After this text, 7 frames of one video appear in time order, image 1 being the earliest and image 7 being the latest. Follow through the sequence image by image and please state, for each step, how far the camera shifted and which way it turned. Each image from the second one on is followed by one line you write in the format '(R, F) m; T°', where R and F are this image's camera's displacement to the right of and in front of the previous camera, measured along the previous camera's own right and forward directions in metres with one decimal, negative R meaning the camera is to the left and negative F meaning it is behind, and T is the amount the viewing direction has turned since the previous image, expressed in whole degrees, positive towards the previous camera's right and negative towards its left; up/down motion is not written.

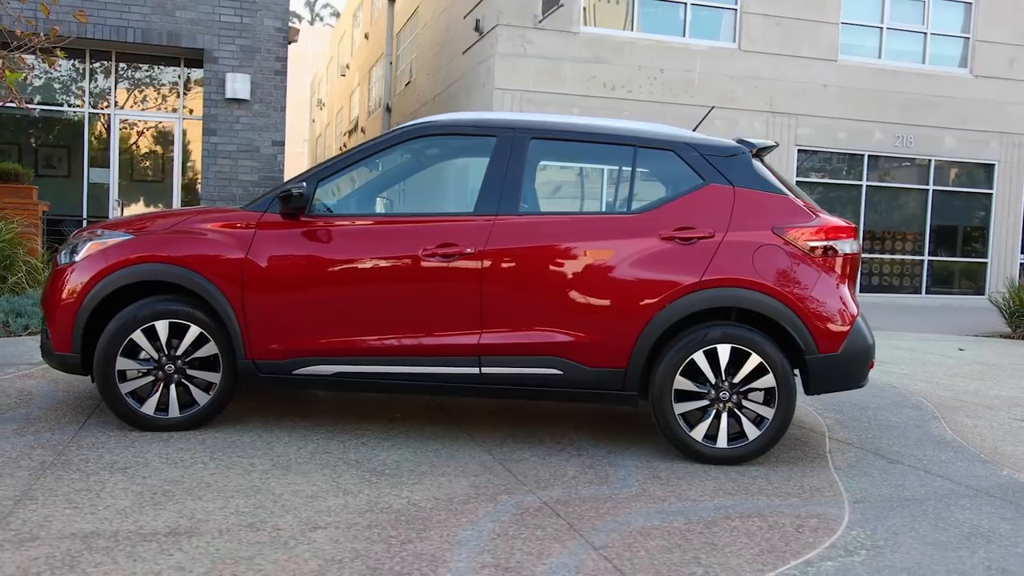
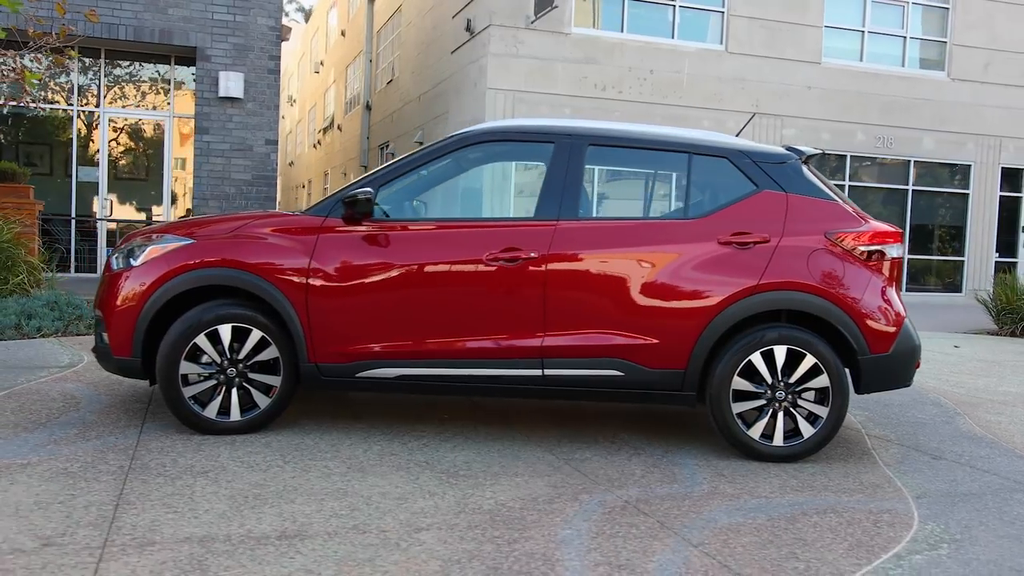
(-0.5, -0.1) m; +2°
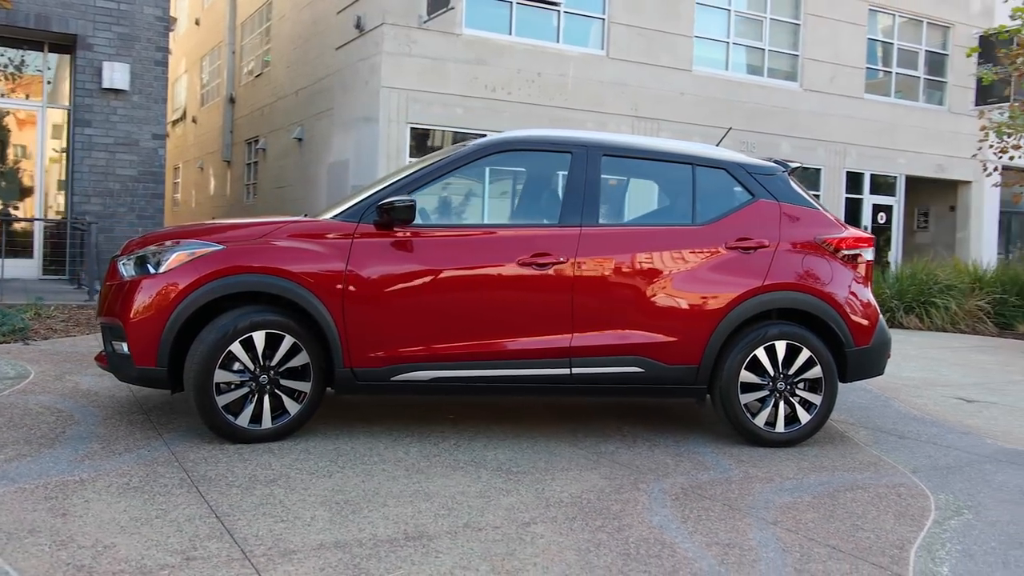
(-1.0, -0.1) m; +10°
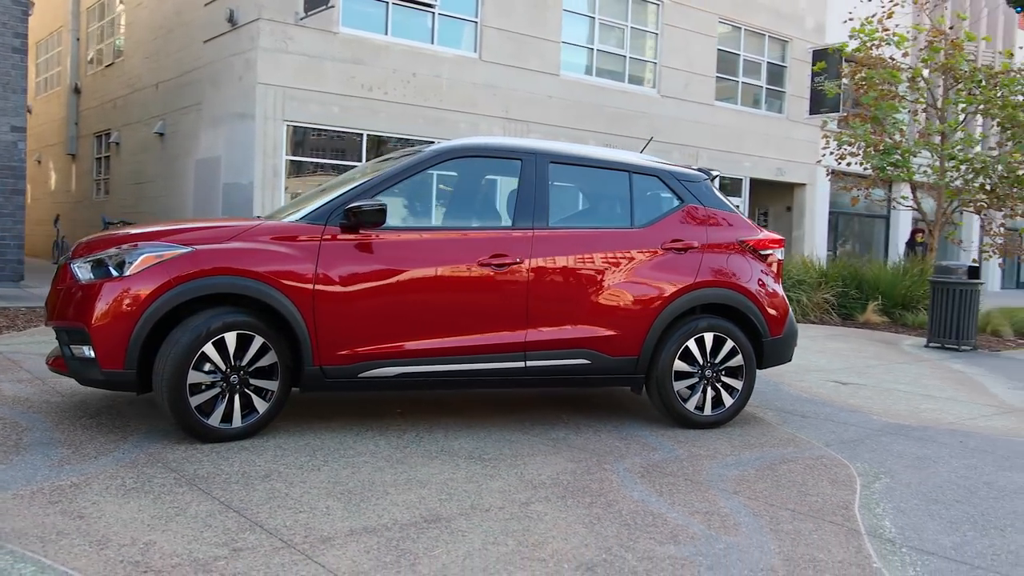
(-0.7, -0.3) m; +10°
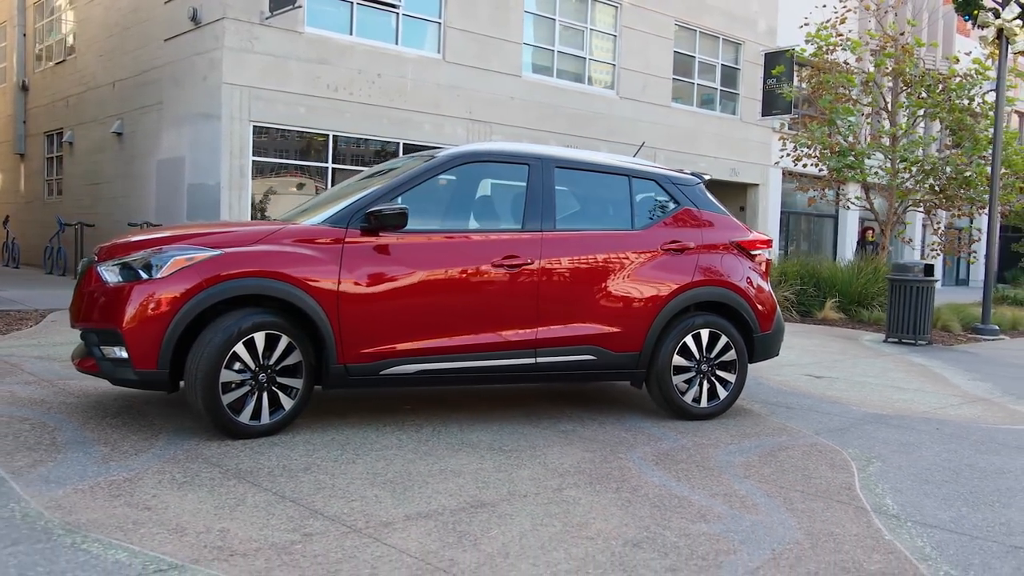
(-0.4, -0.3) m; +3°
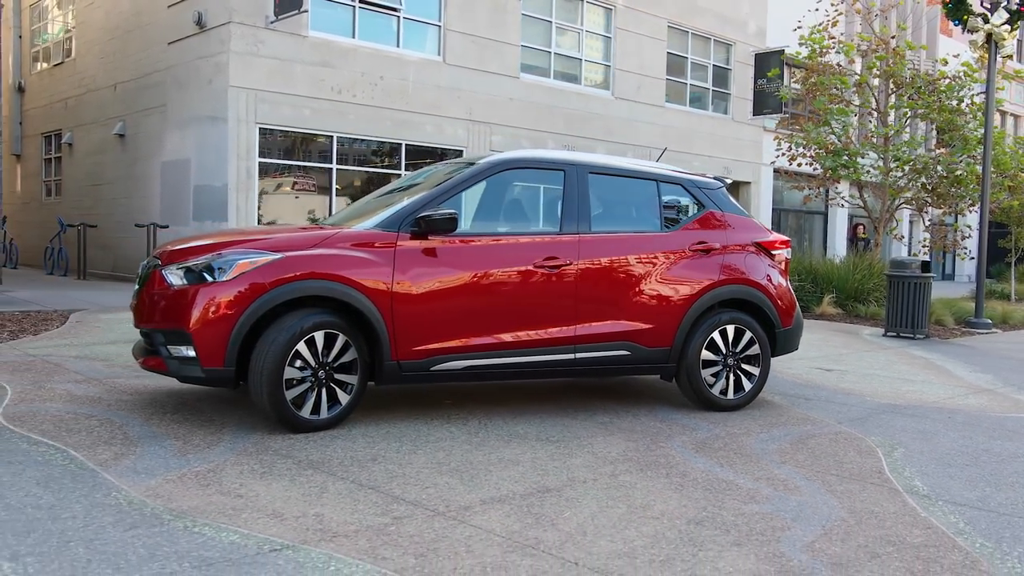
(-0.3, -0.3) m; +1°
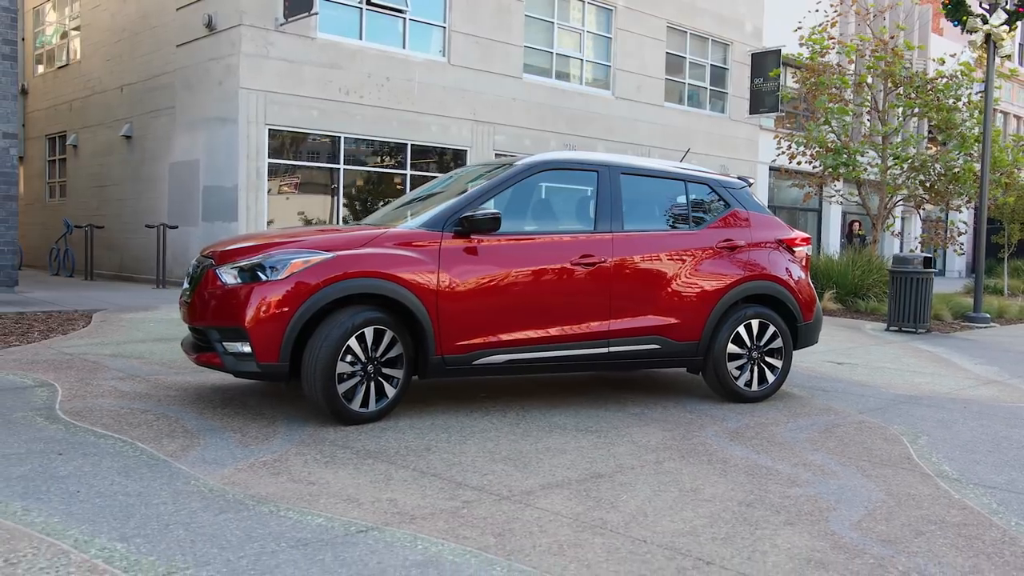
(-0.3, -0.2) m; +1°
